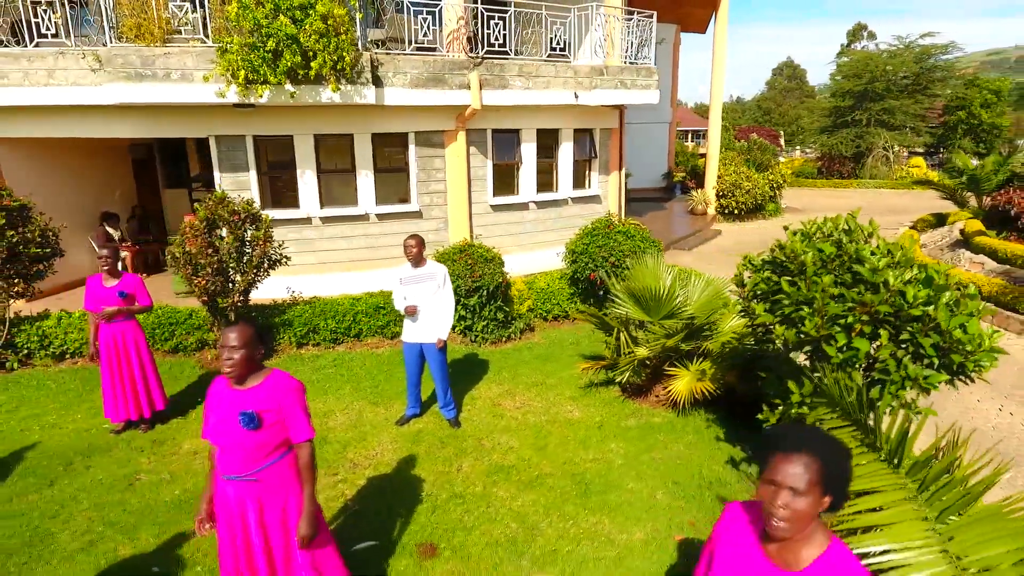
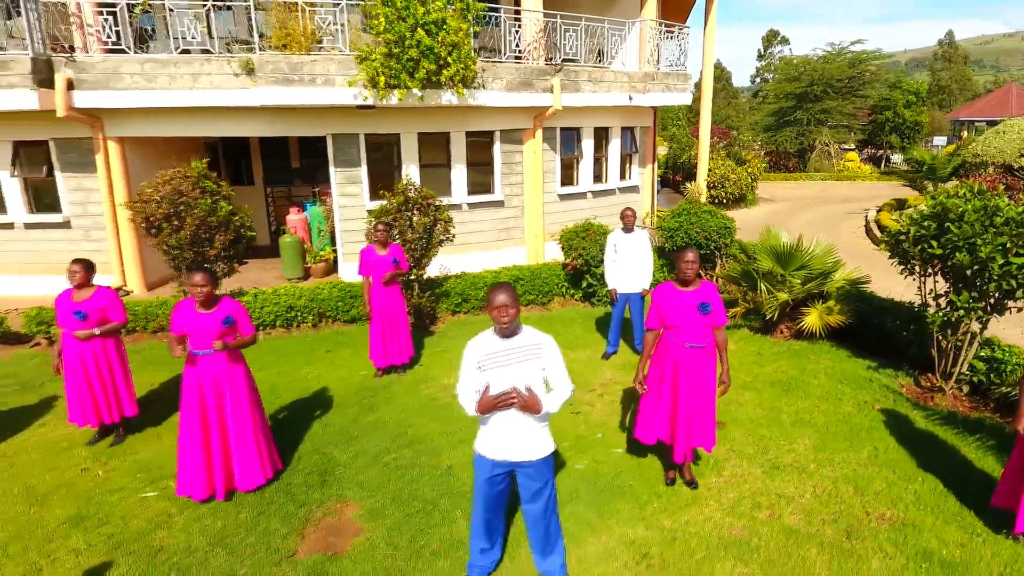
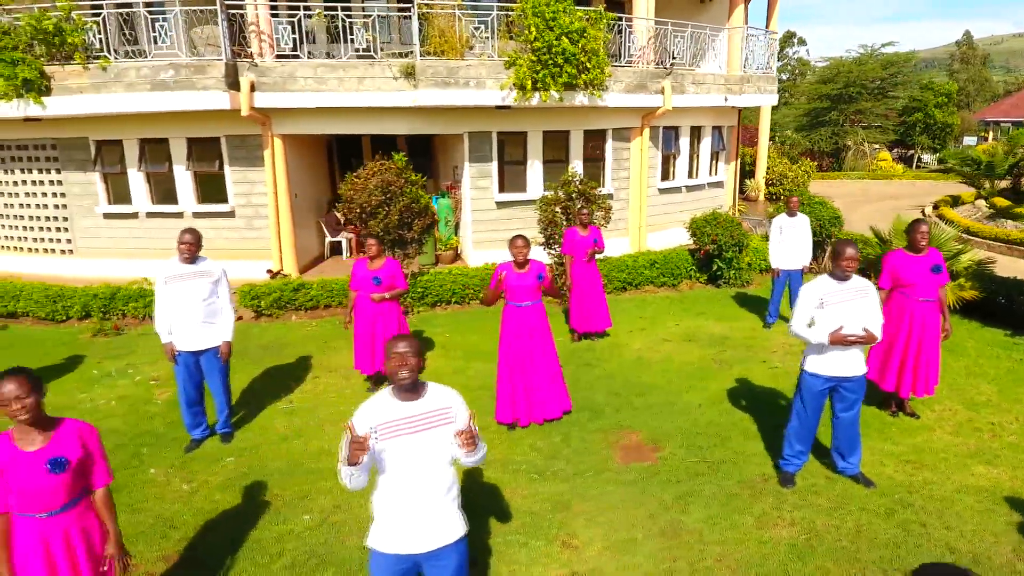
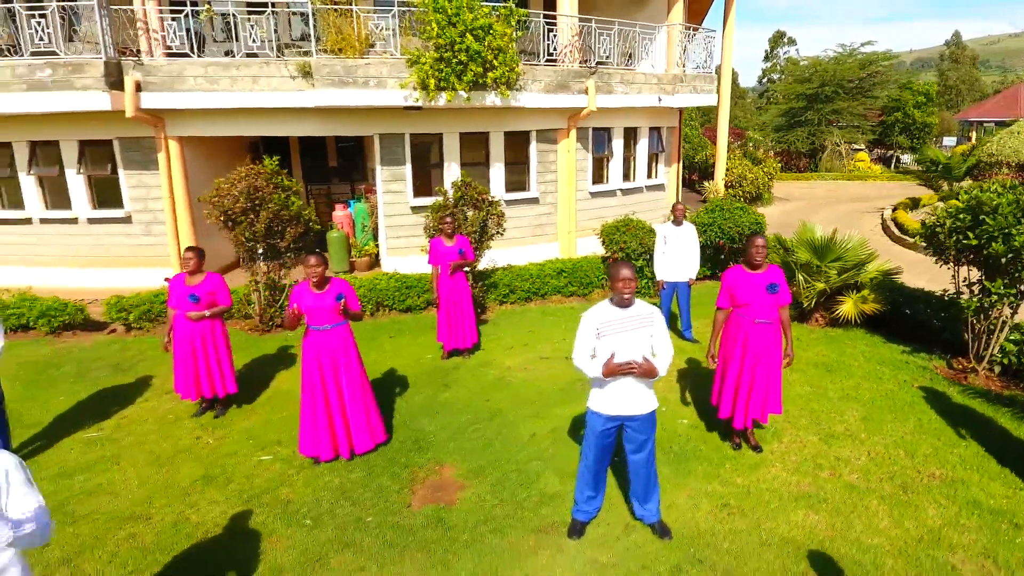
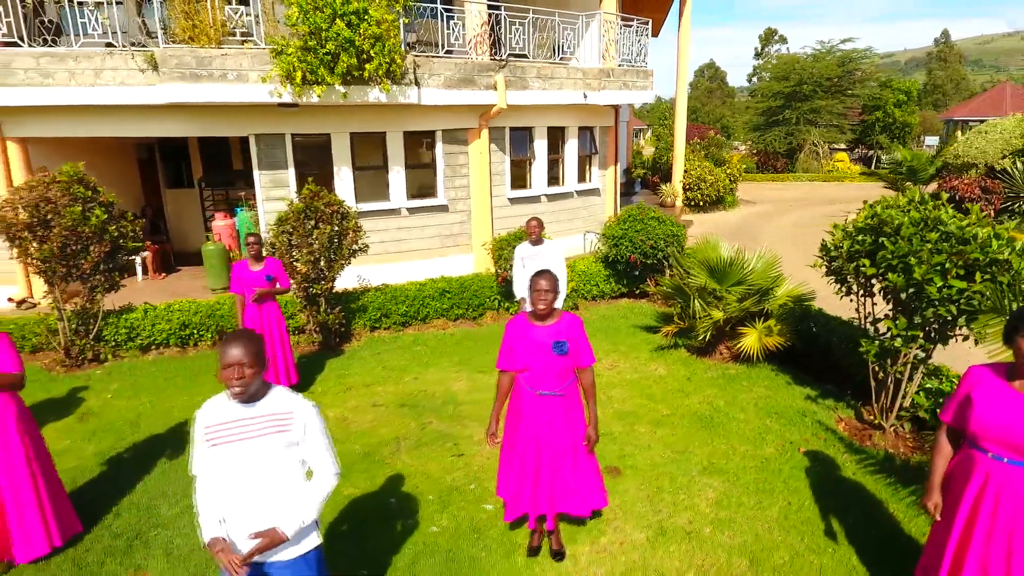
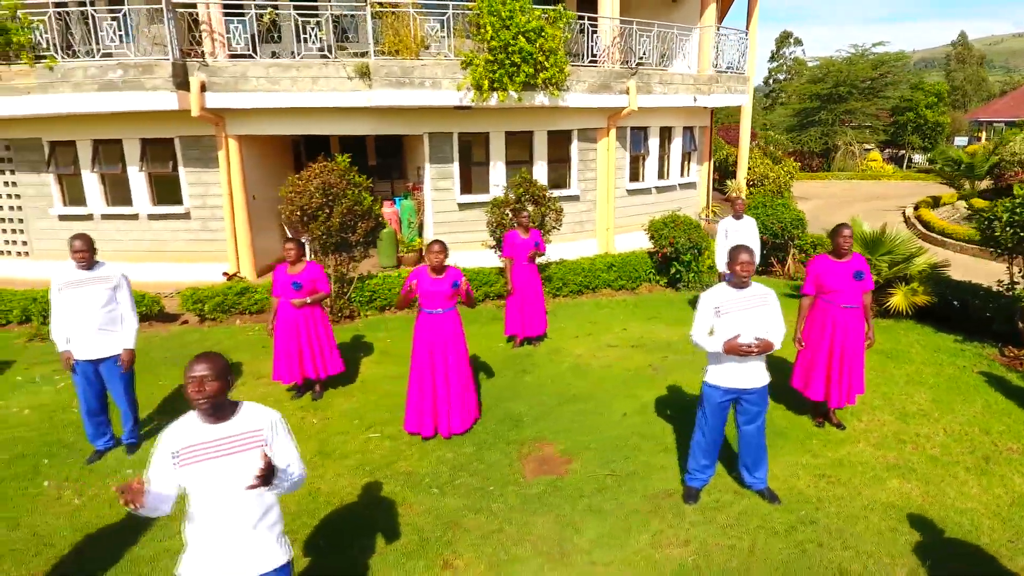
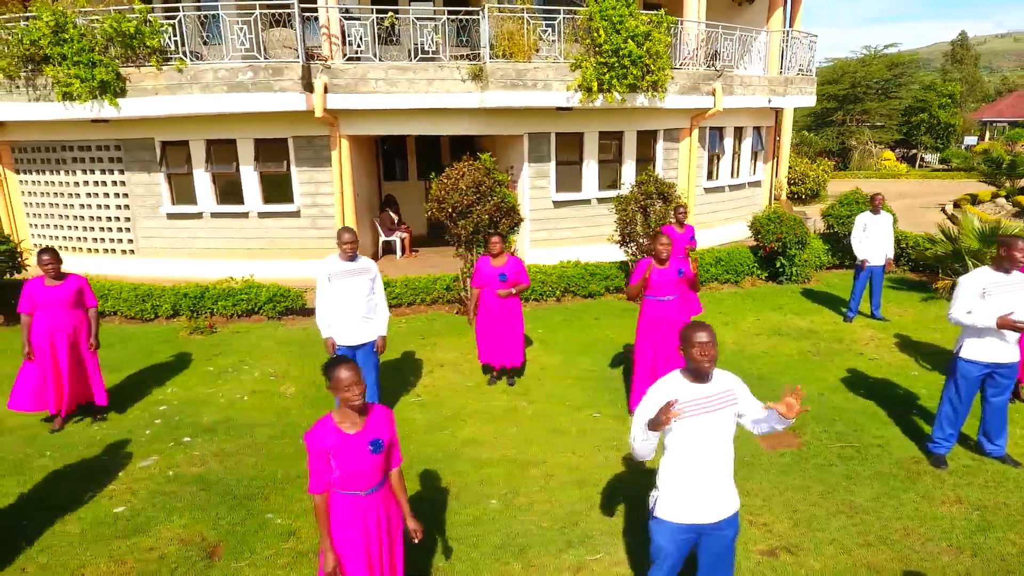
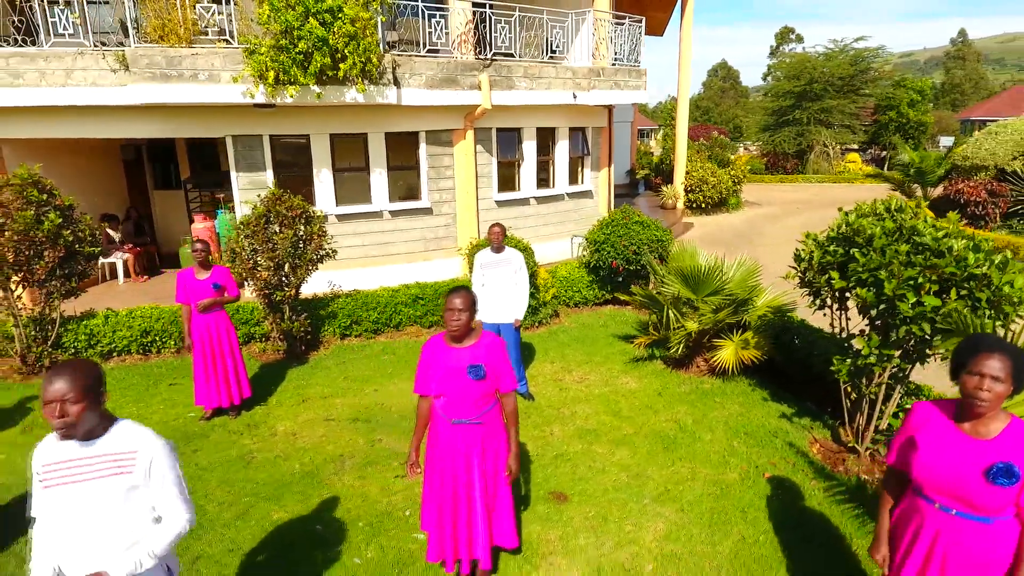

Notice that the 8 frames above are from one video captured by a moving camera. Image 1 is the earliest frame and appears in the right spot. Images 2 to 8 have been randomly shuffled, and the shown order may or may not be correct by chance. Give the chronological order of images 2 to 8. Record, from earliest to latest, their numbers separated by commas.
8, 5, 2, 4, 6, 3, 7
